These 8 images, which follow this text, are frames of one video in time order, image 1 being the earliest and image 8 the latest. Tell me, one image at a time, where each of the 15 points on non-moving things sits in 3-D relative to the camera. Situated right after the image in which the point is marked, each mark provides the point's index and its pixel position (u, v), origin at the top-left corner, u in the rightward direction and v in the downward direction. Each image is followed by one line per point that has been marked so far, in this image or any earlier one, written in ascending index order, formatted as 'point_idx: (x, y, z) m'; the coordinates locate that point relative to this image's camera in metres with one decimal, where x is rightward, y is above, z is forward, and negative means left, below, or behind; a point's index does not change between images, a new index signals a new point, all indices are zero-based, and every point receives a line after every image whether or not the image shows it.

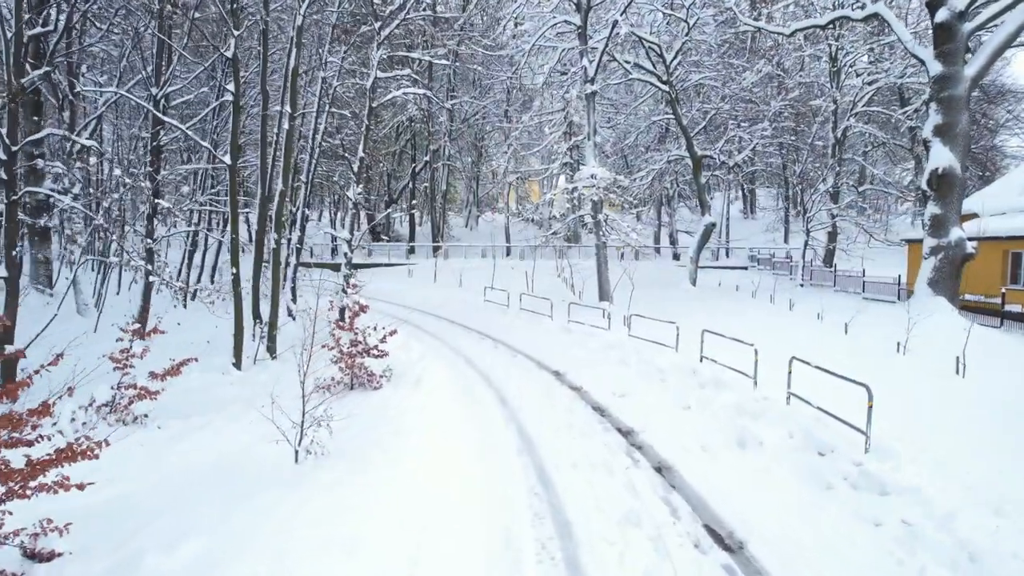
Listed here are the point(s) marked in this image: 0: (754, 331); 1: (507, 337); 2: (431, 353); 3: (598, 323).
0: (+5.5, -1.2, +14.9) m
1: (-0.1, -1.2, +16.1) m
2: (-1.6, -1.4, +13.3) m
3: (+2.2, -0.9, +16.5) m
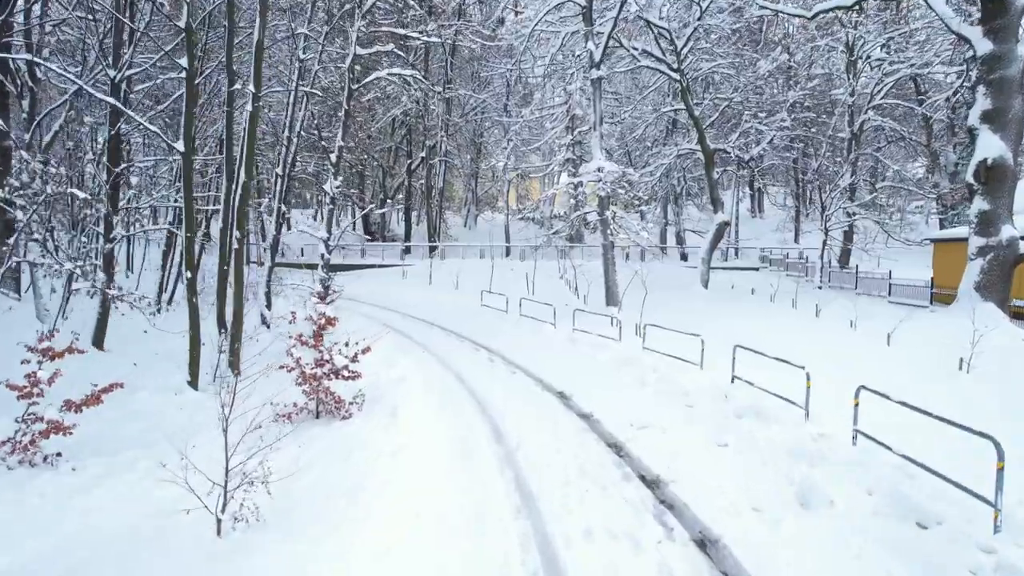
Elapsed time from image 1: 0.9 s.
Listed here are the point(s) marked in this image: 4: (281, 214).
0: (+5.4, -1.3, +13.1) m
1: (-0.1, -1.3, +14.4) m
2: (-1.6, -1.5, +11.6) m
3: (+2.1, -1.0, +14.8) m
4: (-5.8, +1.9, +16.8) m
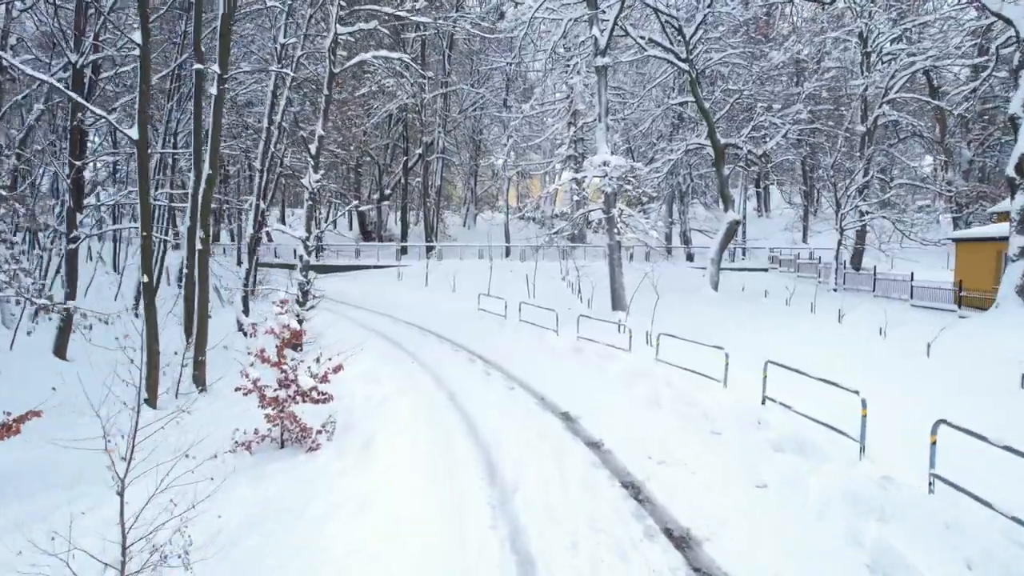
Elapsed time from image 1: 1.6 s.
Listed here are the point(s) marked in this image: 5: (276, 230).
0: (+5.4, -1.4, +11.8) m
1: (-0.1, -1.4, +13.1) m
2: (-1.7, -1.6, +10.3) m
3: (+2.1, -1.1, +13.5) m
4: (-5.9, +1.8, +15.5) m
5: (-4.8, +1.2, +13.4) m
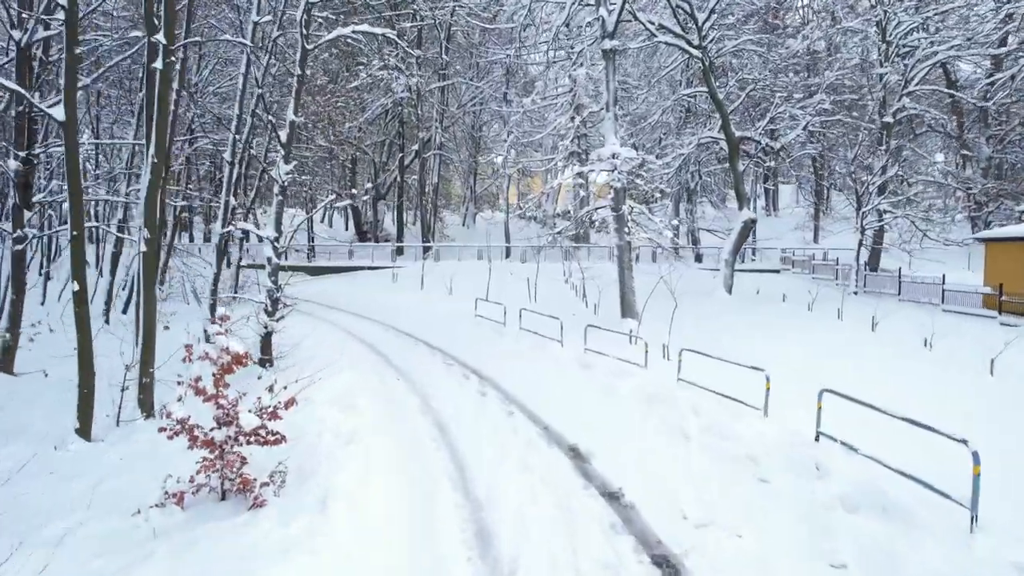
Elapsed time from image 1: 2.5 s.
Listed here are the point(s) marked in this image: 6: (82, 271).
0: (+5.4, -1.5, +10.3) m
1: (-0.1, -1.5, +11.5) m
2: (-1.7, -1.7, +8.8) m
3: (+2.1, -1.2, +11.9) m
4: (-5.9, +1.7, +14.0) m
5: (-4.8, +1.1, +11.9) m
6: (-5.6, +0.2, +8.6) m
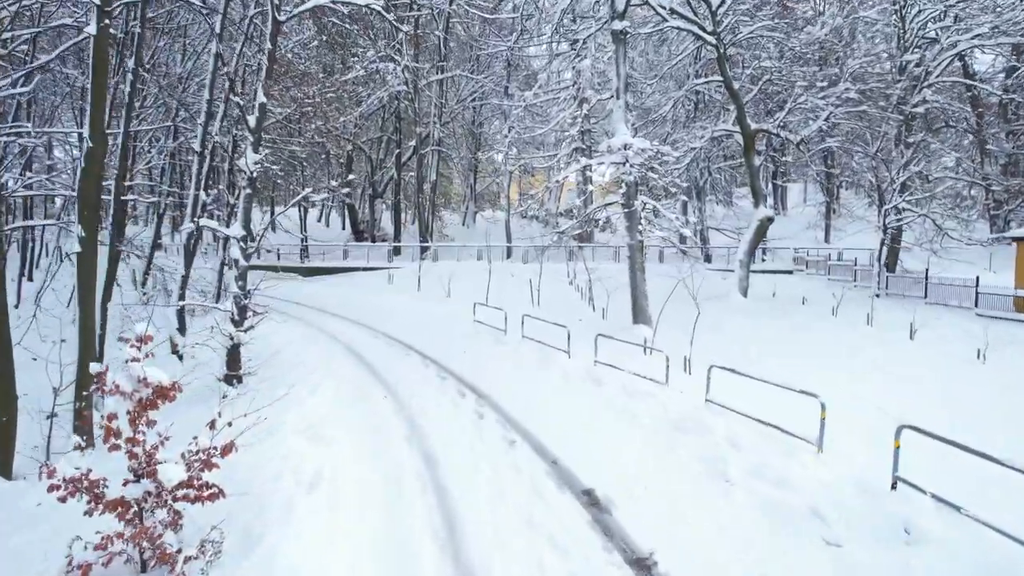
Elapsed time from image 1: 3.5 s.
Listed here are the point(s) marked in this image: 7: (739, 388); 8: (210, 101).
0: (+5.4, -1.6, +8.9) m
1: (-0.1, -1.6, +10.2) m
2: (-1.7, -1.8, +7.4) m
3: (+2.1, -1.3, +10.6) m
4: (-5.8, +1.6, +12.6) m
5: (-4.8, +1.0, +10.5) m
6: (-5.5, +0.2, +7.3) m
7: (+3.2, -1.4, +9.2) m
8: (-5.7, +3.5, +12.5) m
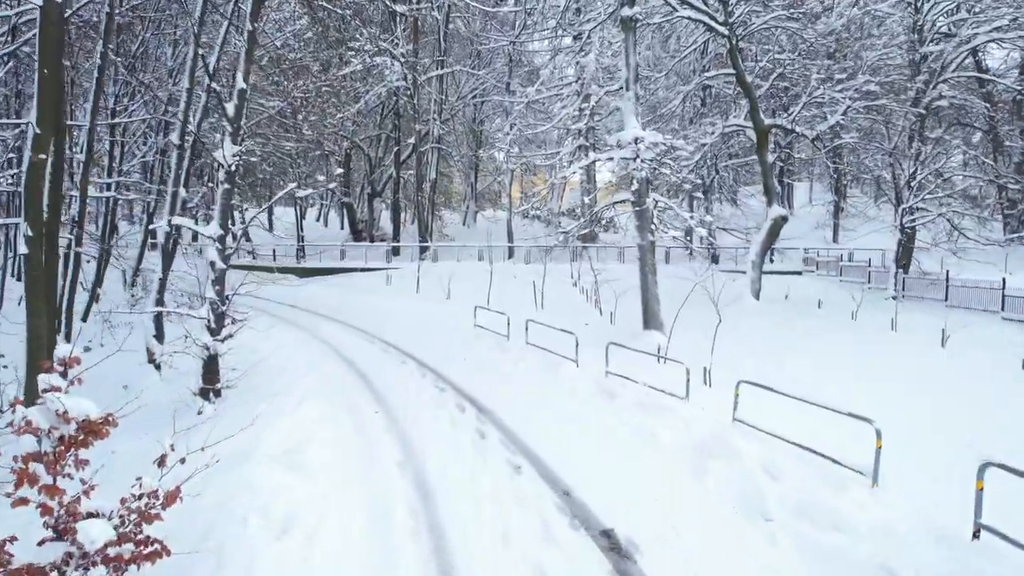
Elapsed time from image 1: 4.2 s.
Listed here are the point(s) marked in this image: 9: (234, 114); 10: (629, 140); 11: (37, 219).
0: (+5.5, -1.6, +8.0) m
1: (-0.1, -1.7, +9.3) m
2: (-1.6, -1.8, +6.5) m
3: (+2.2, -1.4, +9.7) m
4: (-5.8, +1.5, +11.7) m
5: (-4.7, +0.9, +9.7) m
6: (-5.5, +0.1, +6.4) m
7: (+3.2, -1.4, +8.3) m
8: (-5.6, +3.4, +11.7) m
9: (-4.1, +2.5, +9.6) m
10: (+2.9, +3.6, +16.6) m
11: (-4.8, +0.7, +6.8) m
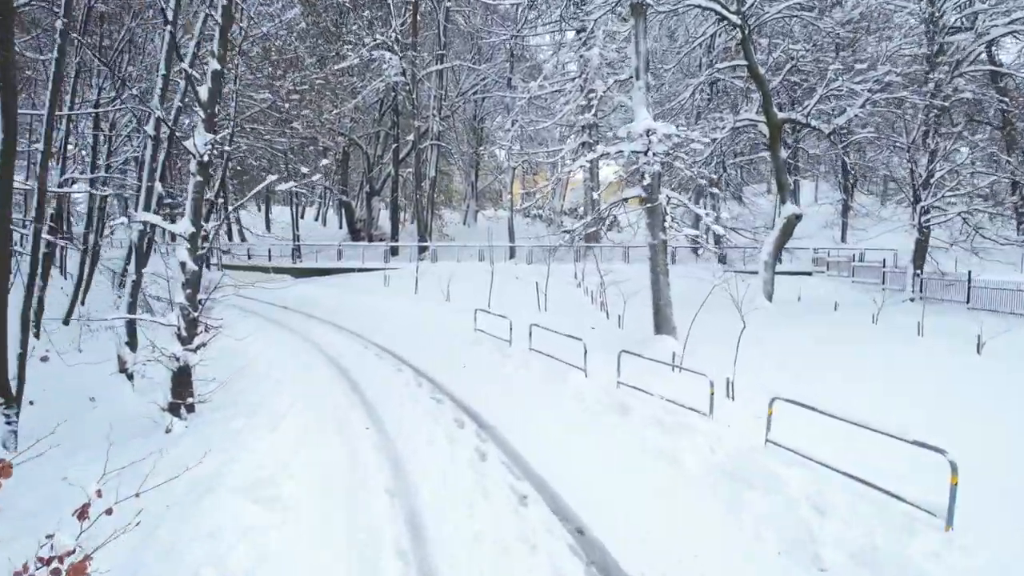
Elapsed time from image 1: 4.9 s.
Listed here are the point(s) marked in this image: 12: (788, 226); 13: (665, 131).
0: (+5.5, -1.7, +7.2) m
1: (0.0, -1.7, +8.4) m
2: (-1.6, -1.9, +5.7) m
3: (+2.2, -1.4, +8.8) m
4: (-5.7, +1.5, +10.9) m
5: (-4.7, +0.9, +8.8) m
6: (-5.4, 0.0, +5.5) m
7: (+3.3, -1.5, +7.4) m
8: (-5.6, +3.4, +10.8) m
9: (-4.0, +2.5, +8.8) m
10: (+2.9, +3.6, +15.7) m
11: (-4.8, +0.7, +5.9) m
12: (+8.0, +1.8, +19.2) m
13: (+3.4, +3.5, +15.4) m
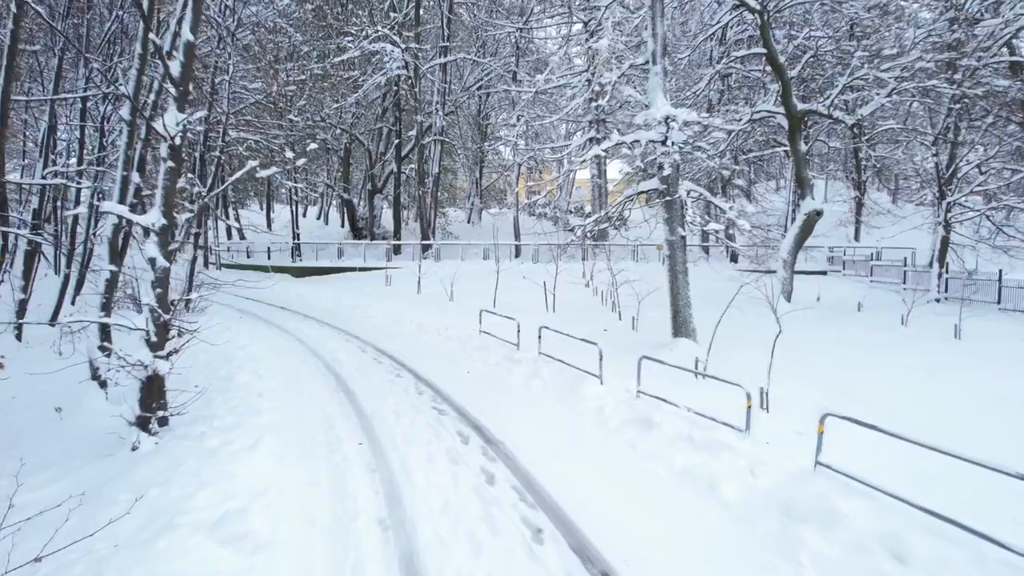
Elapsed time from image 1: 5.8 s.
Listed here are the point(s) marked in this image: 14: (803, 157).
0: (+5.6, -1.7, +6.2) m
1: (+0.1, -1.7, +7.5) m
2: (-1.5, -1.9, +4.8) m
3: (+2.3, -1.4, +7.9) m
4: (-5.6, +1.5, +10.0) m
5: (-4.6, +0.9, +7.9) m
6: (-5.3, +0.1, +4.7) m
7: (+3.4, -1.5, +6.5) m
8: (-5.4, +3.4, +9.9) m
9: (-3.9, +2.5, +7.9) m
10: (+3.1, +3.6, +14.8) m
11: (-4.7, +0.7, +5.1) m
12: (+8.2, +1.8, +18.2) m
13: (+3.6, +3.5, +14.5) m
14: (+8.5, +3.8, +19.5) m
